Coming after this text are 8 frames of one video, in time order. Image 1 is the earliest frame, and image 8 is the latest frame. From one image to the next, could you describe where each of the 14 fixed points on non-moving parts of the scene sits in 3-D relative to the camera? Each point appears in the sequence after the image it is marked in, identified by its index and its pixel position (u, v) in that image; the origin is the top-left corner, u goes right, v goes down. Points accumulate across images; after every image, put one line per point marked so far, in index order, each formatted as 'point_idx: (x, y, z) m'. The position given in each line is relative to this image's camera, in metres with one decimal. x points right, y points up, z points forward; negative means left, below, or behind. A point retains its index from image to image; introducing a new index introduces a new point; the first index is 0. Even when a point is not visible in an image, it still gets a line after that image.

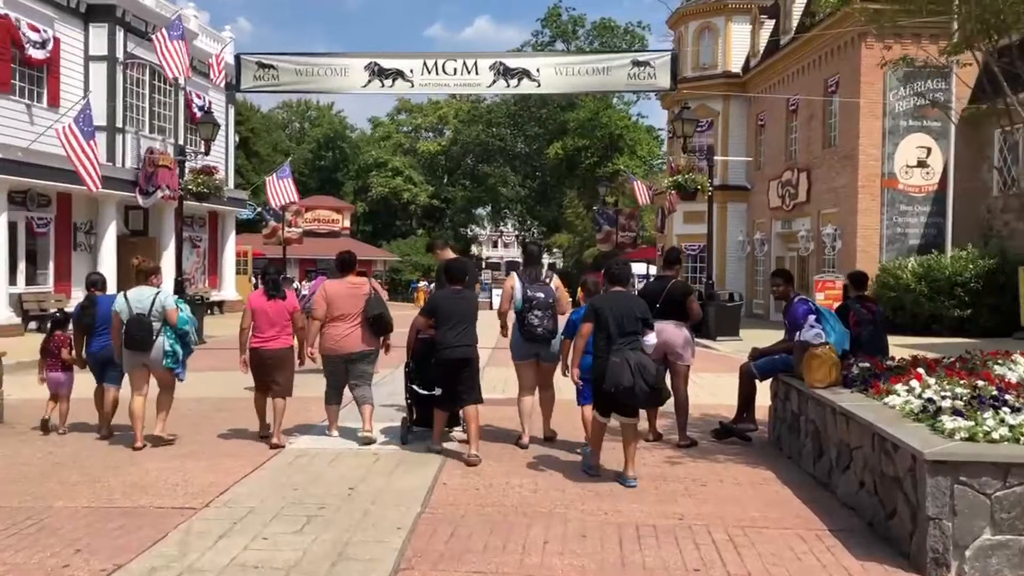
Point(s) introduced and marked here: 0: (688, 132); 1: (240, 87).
0: (+3.8, +3.3, +19.7) m
1: (-4.6, +3.4, +15.8) m
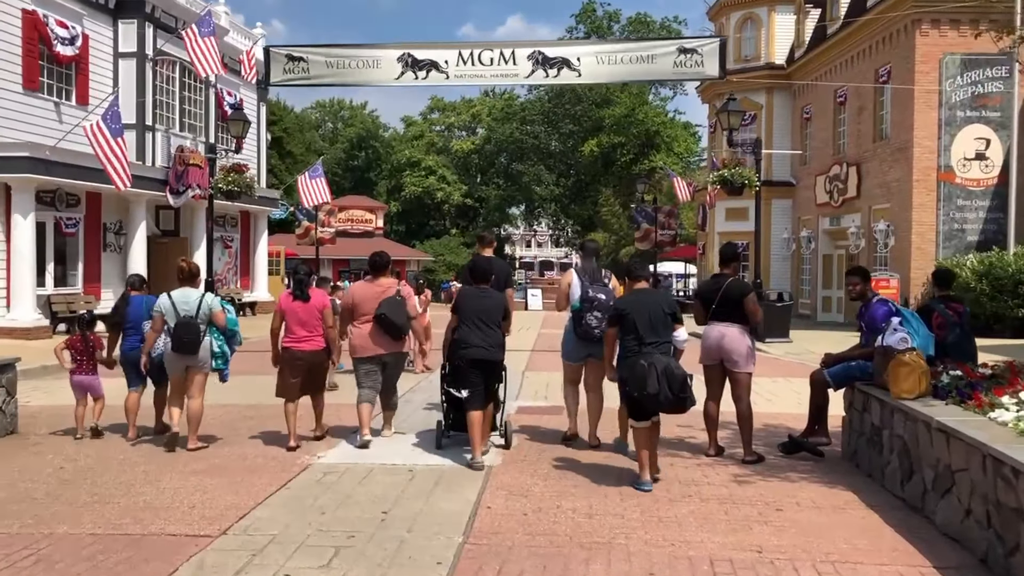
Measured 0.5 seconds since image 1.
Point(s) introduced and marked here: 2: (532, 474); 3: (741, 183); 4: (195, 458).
0: (+4.6, +3.3, +18.9) m
1: (-4.0, +3.4, +15.2) m
2: (+0.1, -1.3, +6.5) m
3: (+4.6, +2.1, +18.6) m
4: (-2.4, -1.3, +7.1) m
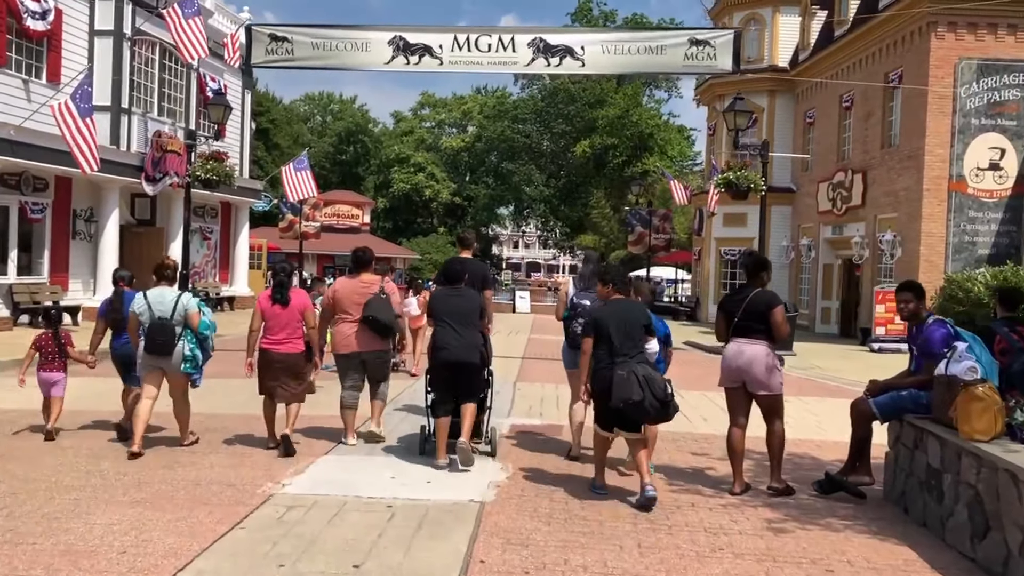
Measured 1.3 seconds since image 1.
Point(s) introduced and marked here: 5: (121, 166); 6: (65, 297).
0: (+4.5, +3.2, +18.0) m
1: (-4.0, +3.5, +14.2) m
2: (+0.1, -1.3, +5.5) m
3: (+4.5, +1.9, +17.8) m
4: (-2.4, -1.3, +6.1) m
5: (-8.2, +2.5, +19.5) m
6: (-9.2, -0.2, +19.0) m
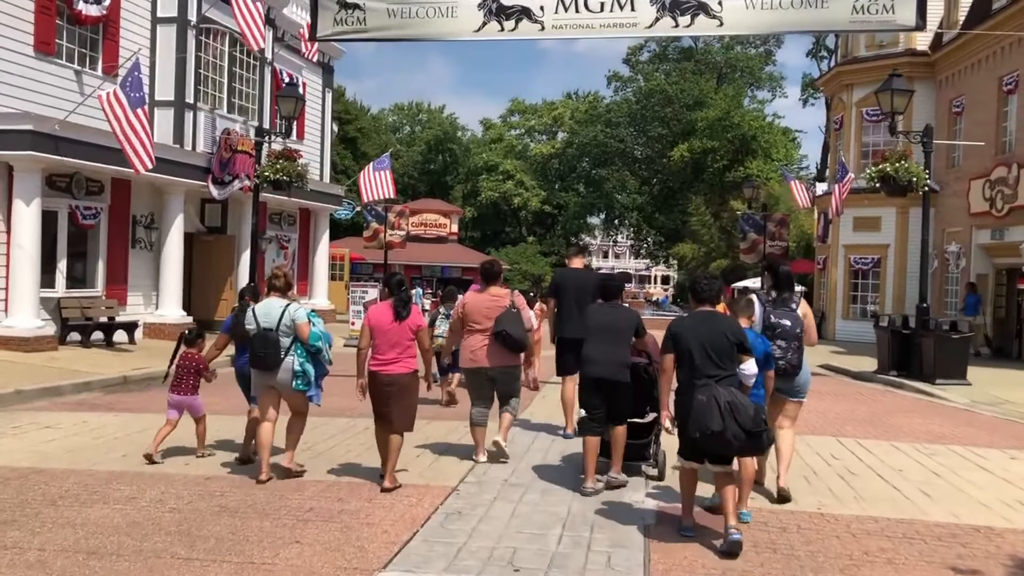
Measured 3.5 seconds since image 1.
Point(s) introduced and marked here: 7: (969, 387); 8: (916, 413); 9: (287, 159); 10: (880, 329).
0: (+6.3, +2.9, +15.0) m
1: (-2.5, +3.3, +12.0) m
2: (+0.8, -1.4, +2.9) m
3: (+6.3, +1.7, +14.7) m
4: (-1.7, -1.4, +3.7) m
5: (-6.2, +2.3, +17.6) m
6: (-7.2, -0.4, +17.2) m
7: (+6.8, -1.5, +13.9) m
8: (+5.0, -1.5, +11.6) m
9: (-4.2, +2.4, +17.3) m
10: (+6.3, -0.7, +15.8) m
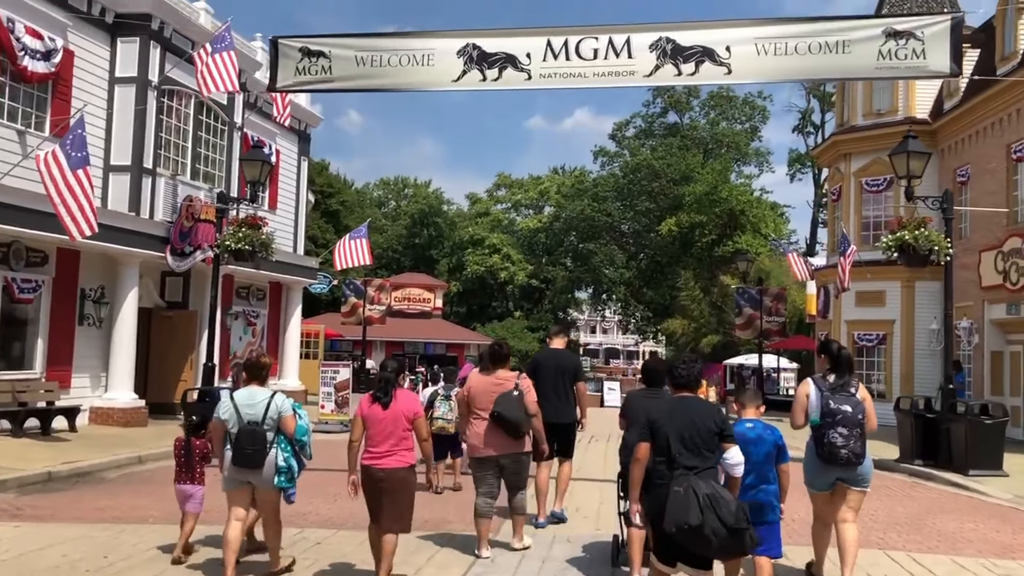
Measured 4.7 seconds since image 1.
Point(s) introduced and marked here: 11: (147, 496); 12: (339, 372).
0: (+6.0, +1.7, +13.9) m
1: (-2.7, +2.3, +10.8) m
2: (+0.7, -1.6, +1.3) m
3: (+6.0, +0.6, +13.5) m
4: (-1.8, -1.6, +2.1) m
5: (-6.5, +0.9, +16.2) m
6: (-7.5, -1.8, +15.6) m
7: (+6.6, -2.6, +12.4) m
8: (+4.8, -2.4, +10.0) m
9: (-4.5, +1.0, +15.9) m
10: (+6.0, -1.9, +14.3) m
11: (-4.1, -2.3, +10.3) m
12: (-3.5, -1.7, +18.9) m
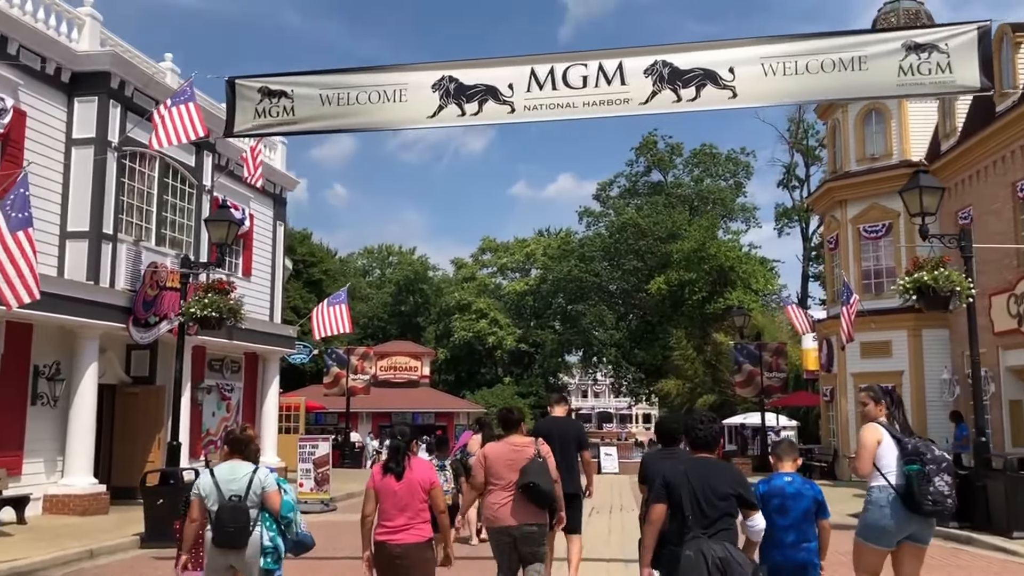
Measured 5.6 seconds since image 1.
0: (+5.8, +1.1, +12.9) m
1: (-2.9, +1.6, +9.8) m
2: (+0.8, -1.5, +0.1) m
3: (+5.9, 0.0, +12.5) m
4: (-1.8, -1.7, +0.9) m
5: (-6.7, -0.3, +15.1) m
6: (-7.6, -3.0, +14.2) m
7: (+6.6, -3.0, +11.2) m
8: (+4.8, -2.8, +8.8) m
9: (-4.7, -0.1, +14.8) m
10: (+5.9, -2.6, +13.2) m
11: (-4.1, -3.0, +9.0) m
12: (-3.6, -3.0, +17.6) m
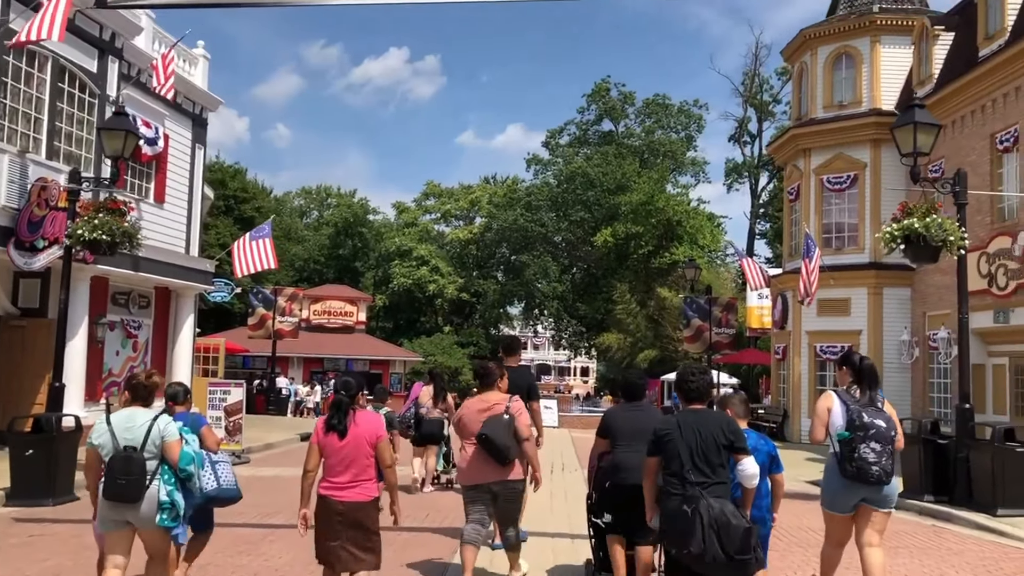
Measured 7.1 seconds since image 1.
0: (+5.1, +1.7, +11.6) m
1: (-3.4, +2.4, +7.8) m
2: (+0.7, -1.4, -1.4) m
3: (+5.1, +0.6, +11.2) m
4: (-1.8, -1.4, -0.8) m
5: (-7.5, +0.9, +13.0) m
6: (-8.5, -1.8, +12.2) m
7: (+5.8, -2.5, +10.1) m
8: (+4.2, -2.4, +7.6) m
9: (-5.5, +1.0, +12.8) m
10: (+5.1, -1.9, +12.0) m
11: (-4.7, -2.2, +7.2) m
12: (-4.8, -1.8, +15.8) m
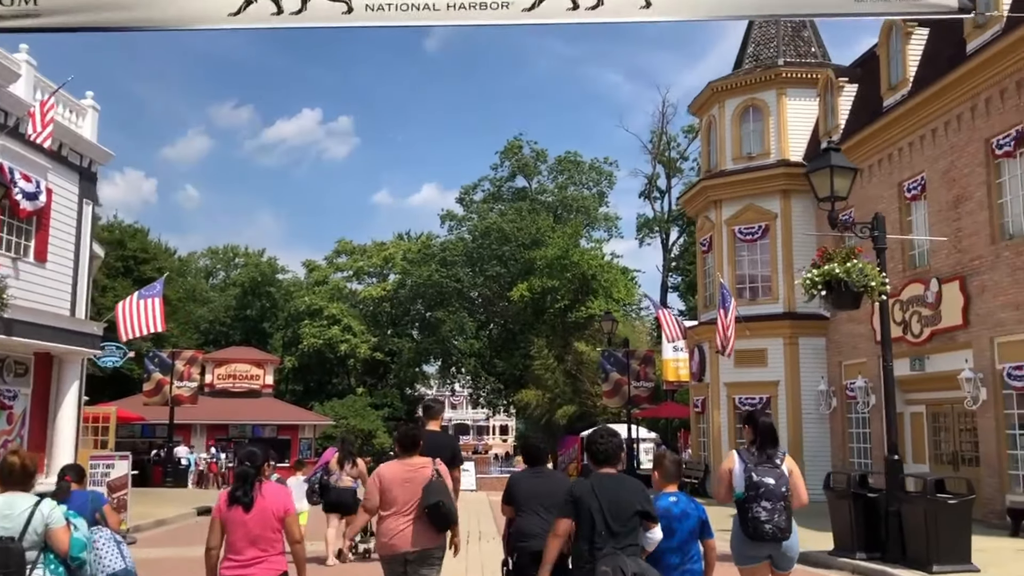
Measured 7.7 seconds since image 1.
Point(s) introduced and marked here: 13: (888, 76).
0: (+4.0, +1.2, +11.3) m
1: (-4.2, +1.9, +6.9) m
2: (+0.8, -1.2, -2.1) m
3: (+4.1, 0.0, +10.8) m
4: (-1.8, -1.3, -1.7) m
5: (-8.7, 0.0, +11.5) m
6: (-9.5, -2.6, +10.5) m
7: (+4.9, -3.0, +9.7) m
8: (+3.5, -2.7, +7.0) m
9: (-6.7, +0.2, +11.6) m
10: (+4.0, -2.5, +11.5) m
11: (-5.3, -2.7, +5.9) m
12: (-6.1, -2.8, +14.4) m
13: (+7.4, +4.2, +18.3) m
